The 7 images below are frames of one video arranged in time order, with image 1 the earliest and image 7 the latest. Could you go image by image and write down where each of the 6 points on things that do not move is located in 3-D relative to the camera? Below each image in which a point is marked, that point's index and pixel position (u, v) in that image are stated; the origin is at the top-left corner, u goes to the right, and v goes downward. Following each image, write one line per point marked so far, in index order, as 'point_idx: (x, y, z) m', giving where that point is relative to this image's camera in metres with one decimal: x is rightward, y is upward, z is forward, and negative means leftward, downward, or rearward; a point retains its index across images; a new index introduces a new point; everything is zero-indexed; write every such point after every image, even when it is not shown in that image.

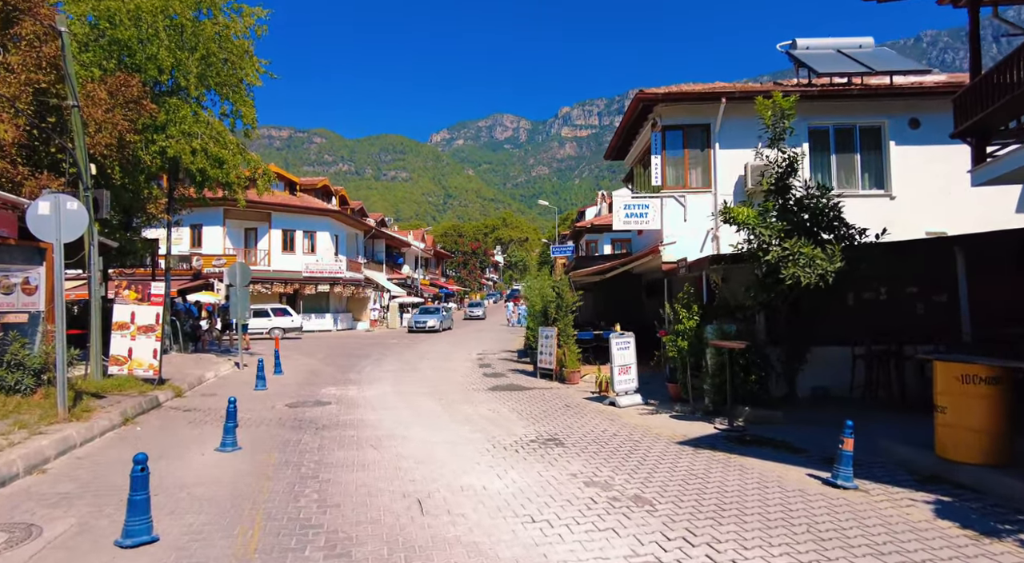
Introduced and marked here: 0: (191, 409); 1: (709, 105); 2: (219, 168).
0: (-5.5, -2.2, +10.3) m
1: (+4.7, +4.2, +14.1) m
2: (-8.6, +3.4, +17.3) m
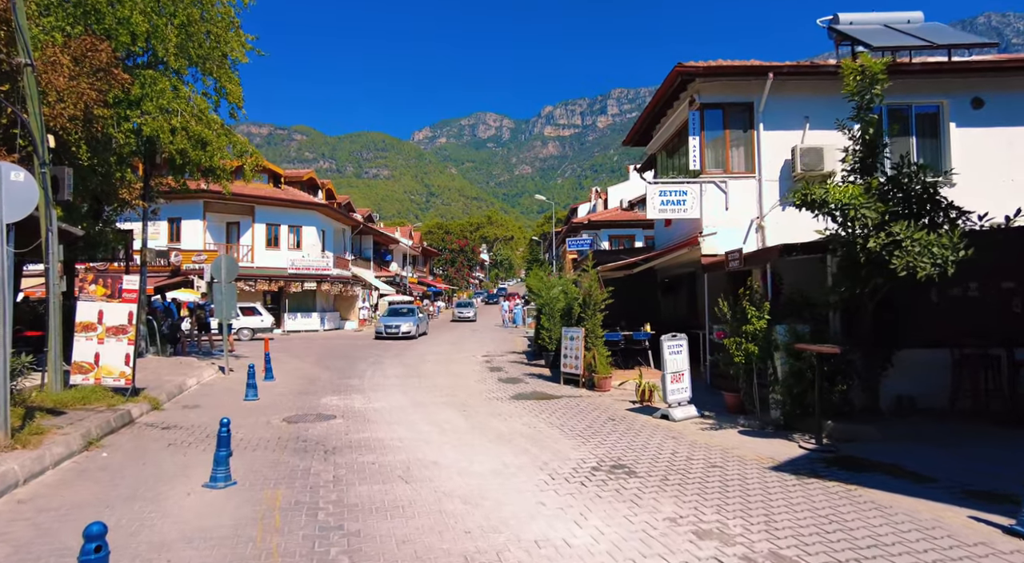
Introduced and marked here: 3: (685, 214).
0: (-5.0, -2.1, +8.6) m
1: (+5.2, +4.3, +12.8) m
2: (-8.2, +3.5, +15.6) m
3: (+3.7, +1.5, +12.7) m
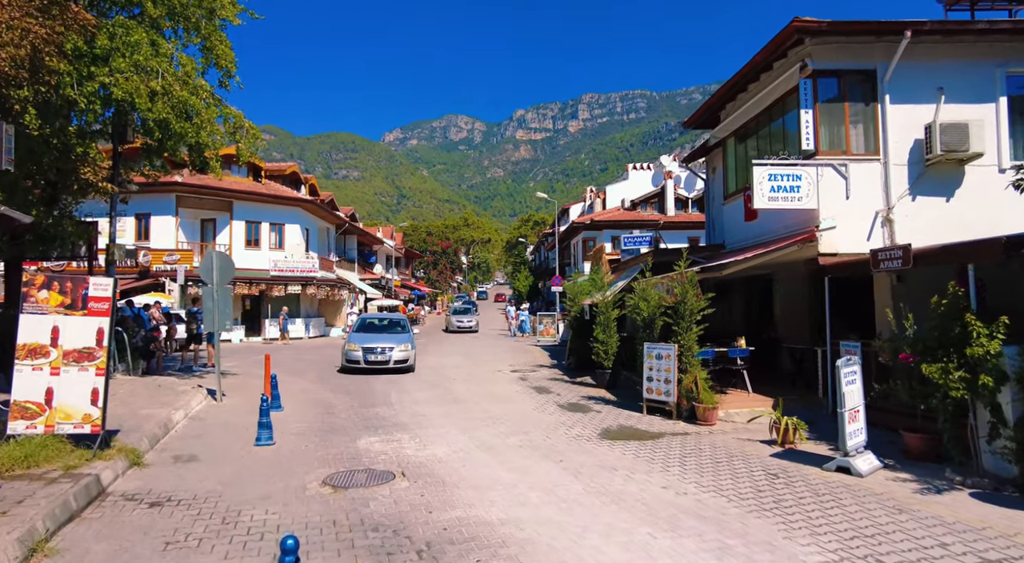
0: (-3.5, -2.1, +5.8) m
1: (+6.5, +4.2, +10.5) m
2: (-7.0, +3.4, +12.7) m
3: (+5.0, +1.4, +10.4) m
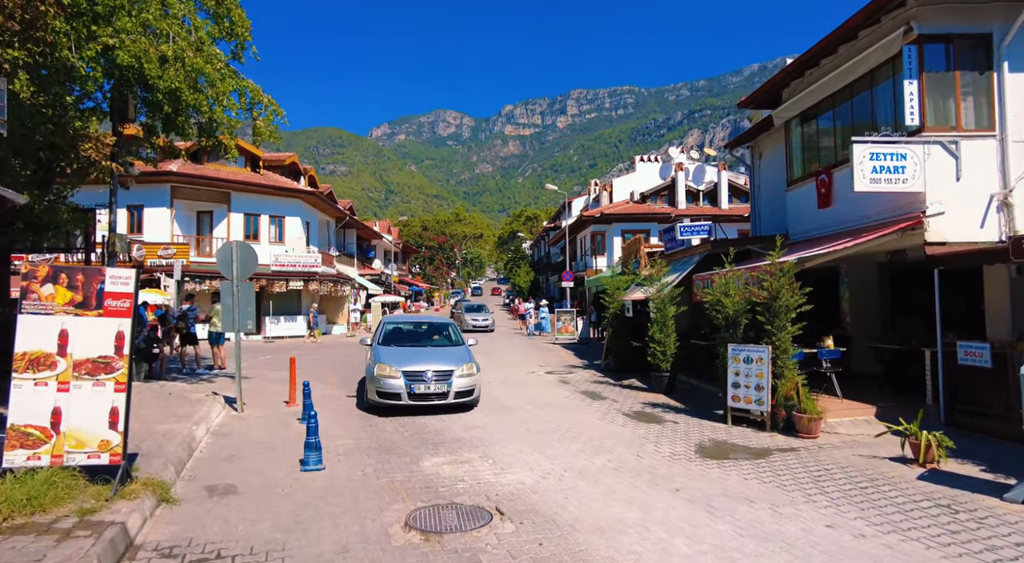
0: (-2.3, -2.1, +4.5) m
1: (+7.6, +4.3, +9.3) m
2: (-5.9, +3.5, +11.2) m
3: (+6.1, +1.5, +9.2) m
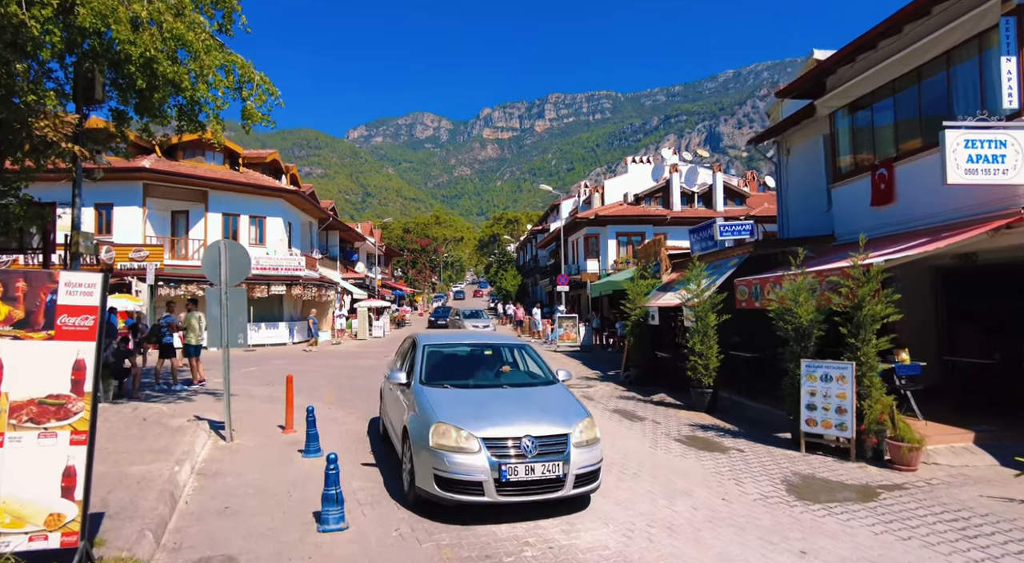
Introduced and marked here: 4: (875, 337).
0: (-1.5, -2.1, +3.0) m
1: (+8.2, +4.3, +8.2) m
2: (-5.4, +3.4, +9.6) m
3: (+6.7, +1.4, +8.0) m
4: (+4.9, -0.7, +7.9) m
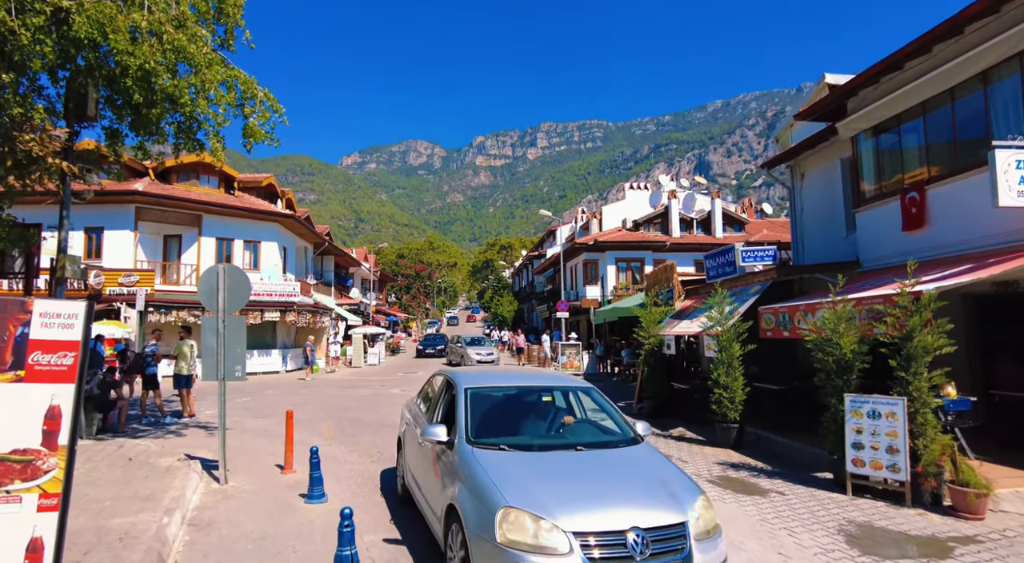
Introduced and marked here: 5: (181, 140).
0: (-1.2, -2.3, +2.3) m
1: (+8.5, +3.9, +7.9) m
2: (-5.1, +3.0, +9.1) m
3: (+7.0, +1.0, +7.6) m
4: (+5.2, -1.1, +7.3) m
5: (-5.7, +2.4, +10.1) m
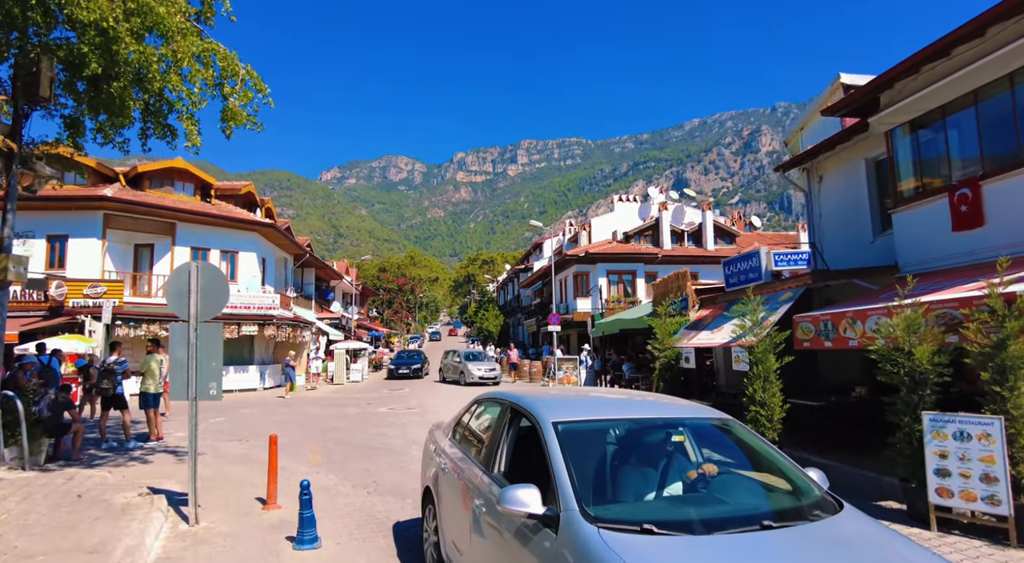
0: (-0.7, -2.1, +1.0) m
1: (+8.8, +3.9, +7.1) m
2: (-4.9, +3.0, +7.8) m
3: (+7.3, +1.0, +6.7) m
4: (+5.5, -1.1, +6.3) m
5: (-5.4, +2.4, +8.9) m
